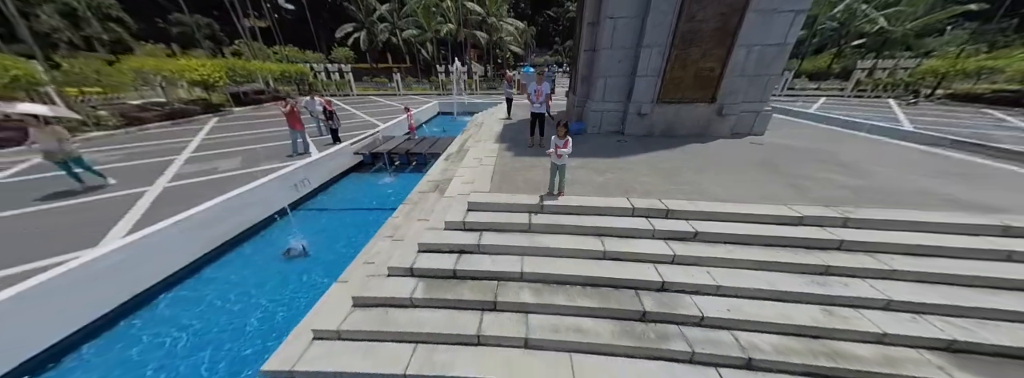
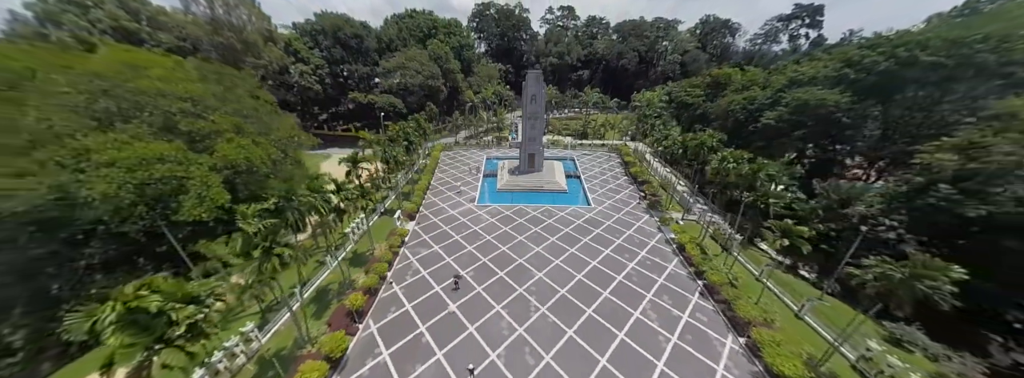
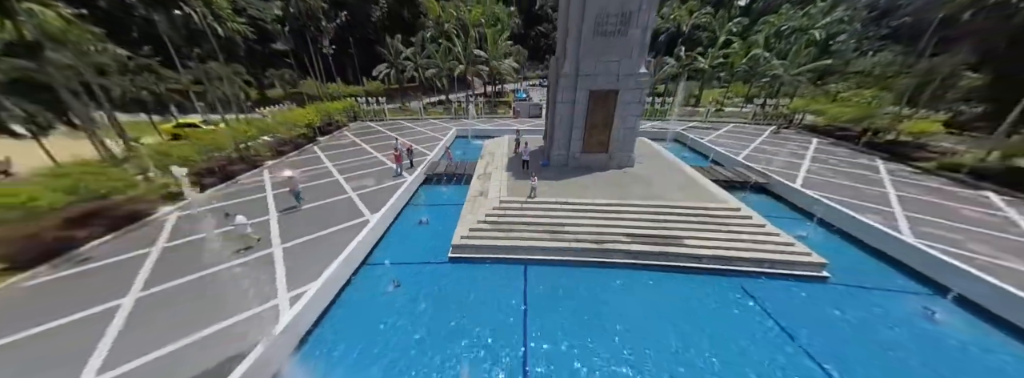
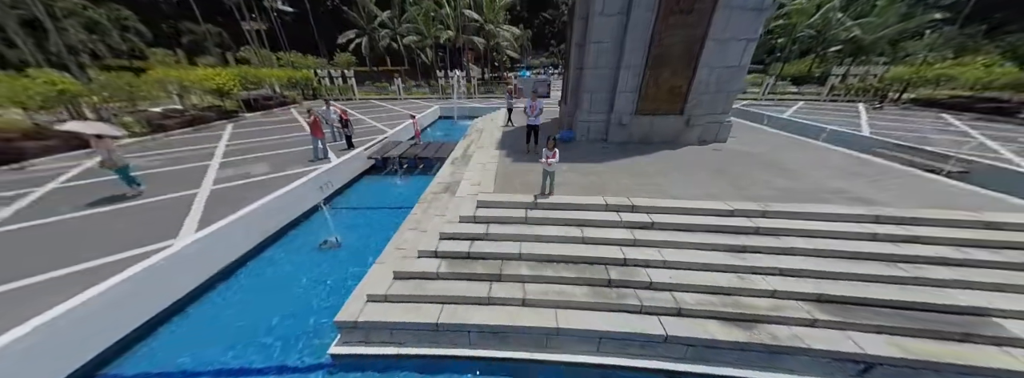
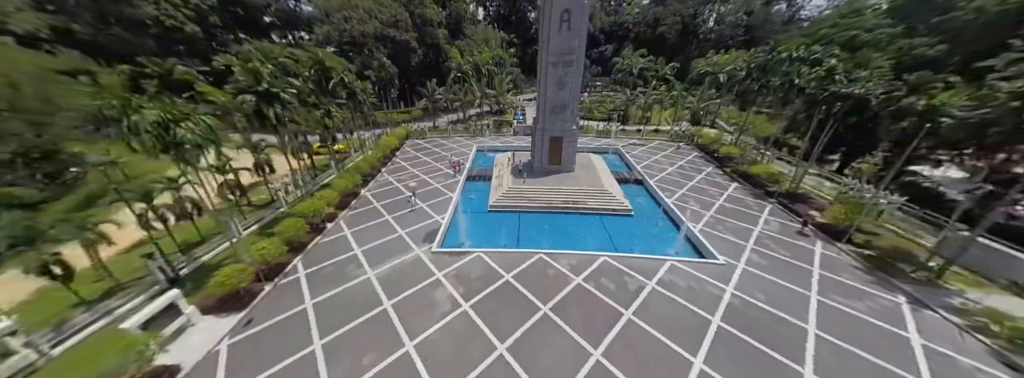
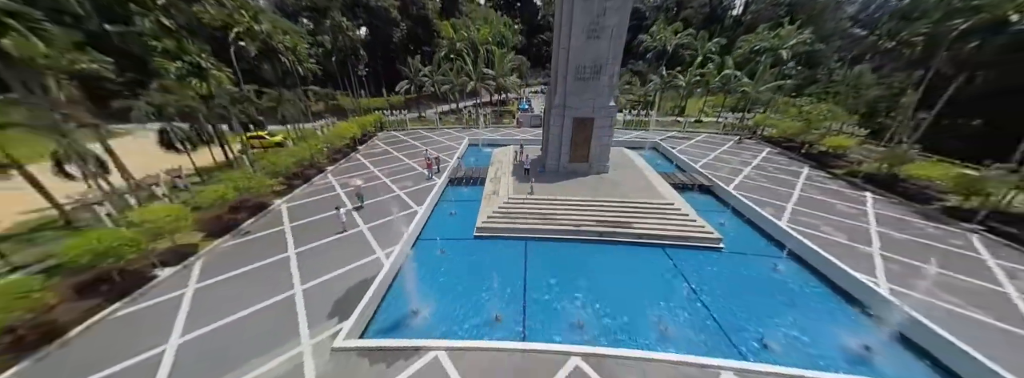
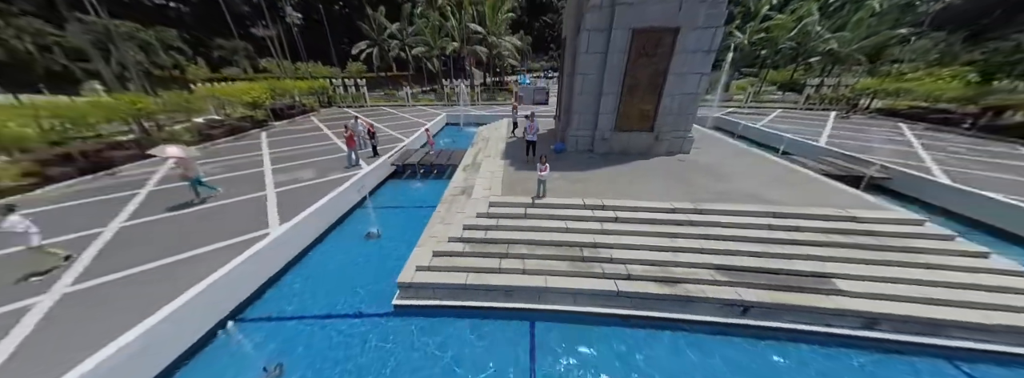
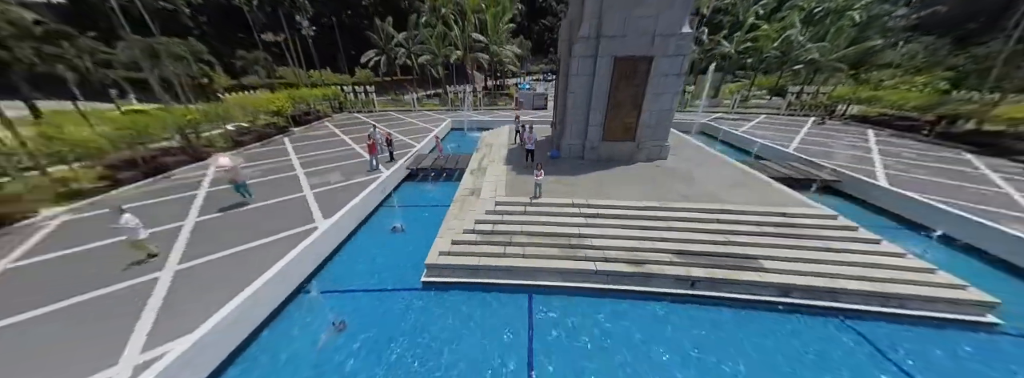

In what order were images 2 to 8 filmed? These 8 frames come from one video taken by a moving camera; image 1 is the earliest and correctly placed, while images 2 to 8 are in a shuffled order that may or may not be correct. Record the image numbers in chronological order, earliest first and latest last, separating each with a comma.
4, 7, 8, 3, 6, 5, 2
